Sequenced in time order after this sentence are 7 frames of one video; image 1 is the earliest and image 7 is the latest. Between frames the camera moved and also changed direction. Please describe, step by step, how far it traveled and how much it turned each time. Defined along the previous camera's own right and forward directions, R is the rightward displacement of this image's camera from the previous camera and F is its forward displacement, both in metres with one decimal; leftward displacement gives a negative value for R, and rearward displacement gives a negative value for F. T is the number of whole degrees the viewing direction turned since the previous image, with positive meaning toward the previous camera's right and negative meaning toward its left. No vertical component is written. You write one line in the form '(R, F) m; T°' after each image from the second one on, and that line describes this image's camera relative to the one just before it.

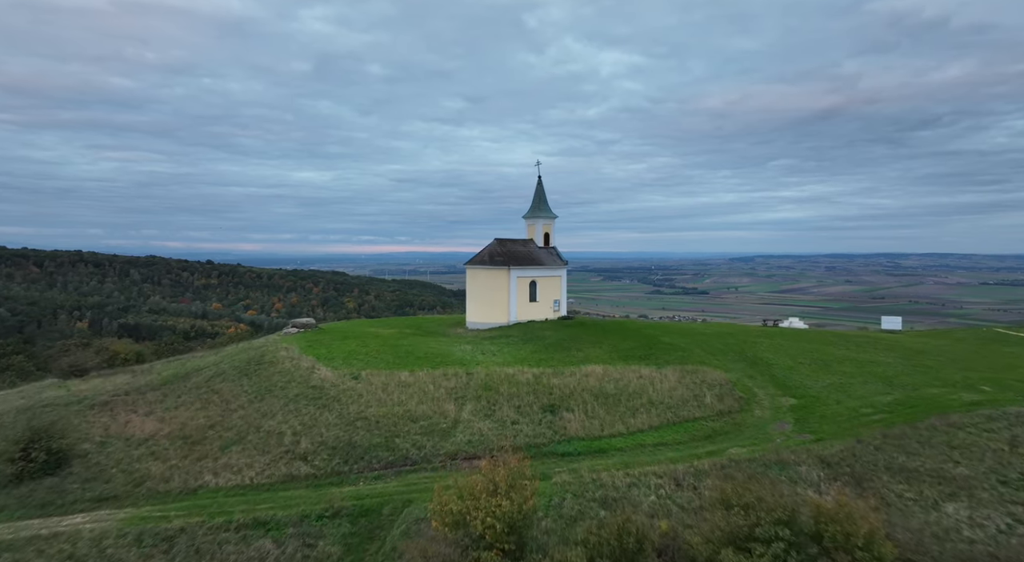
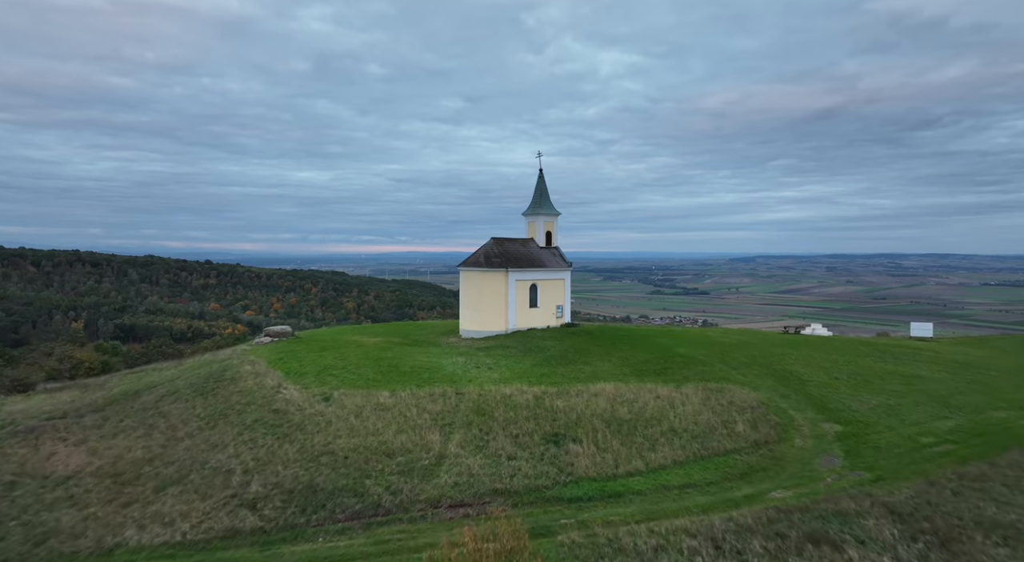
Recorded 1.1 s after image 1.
(0.0, +0.9) m; 0°
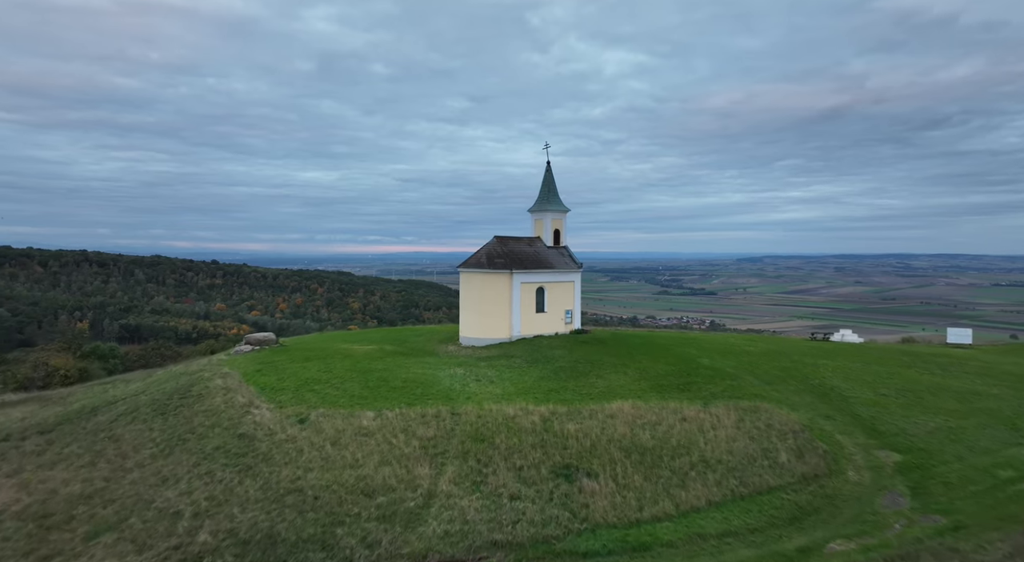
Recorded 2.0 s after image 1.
(0.0, +0.7) m; -1°
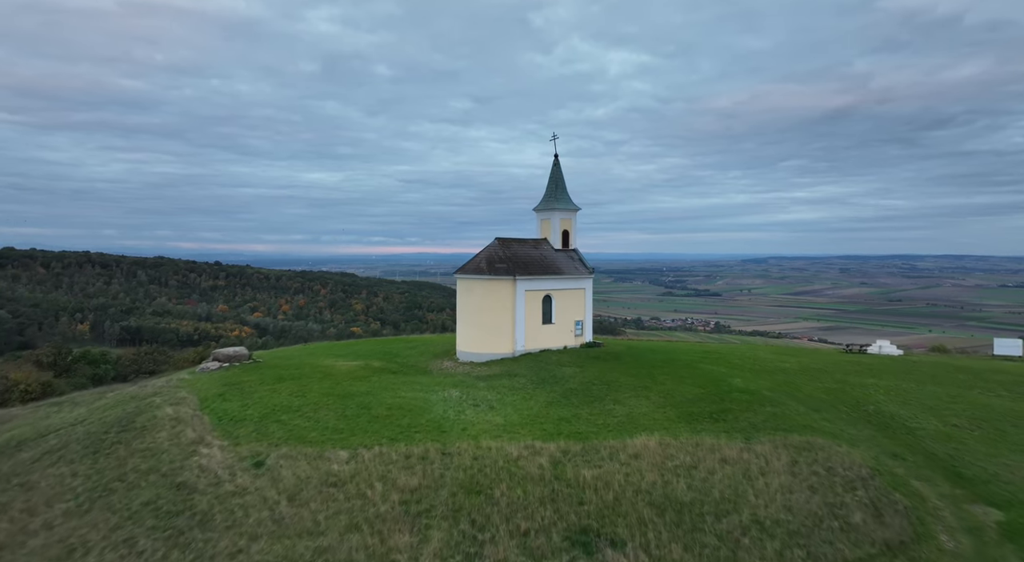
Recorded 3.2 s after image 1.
(0.0, +0.8) m; 0°
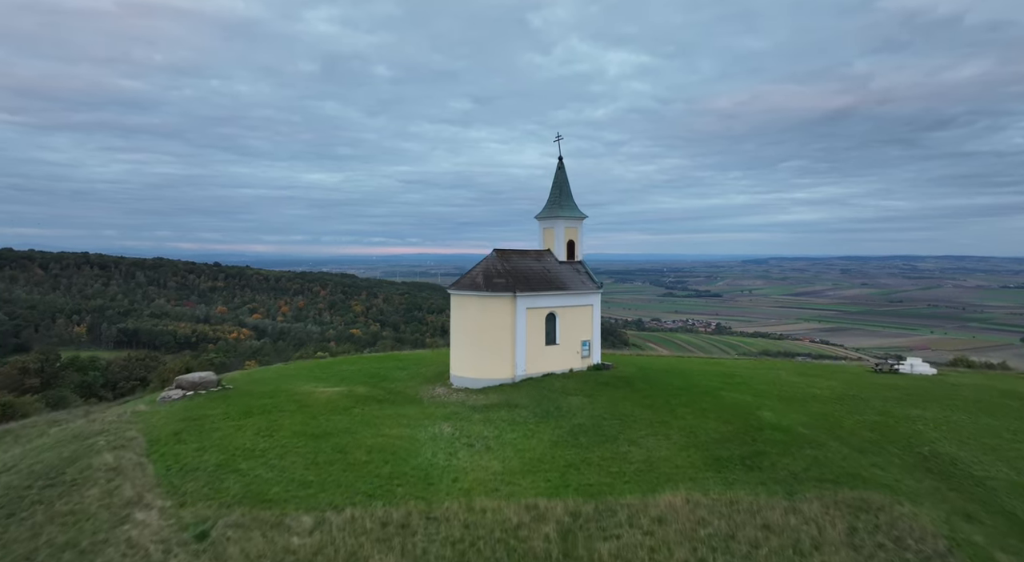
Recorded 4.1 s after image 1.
(0.0, +0.7) m; 0°
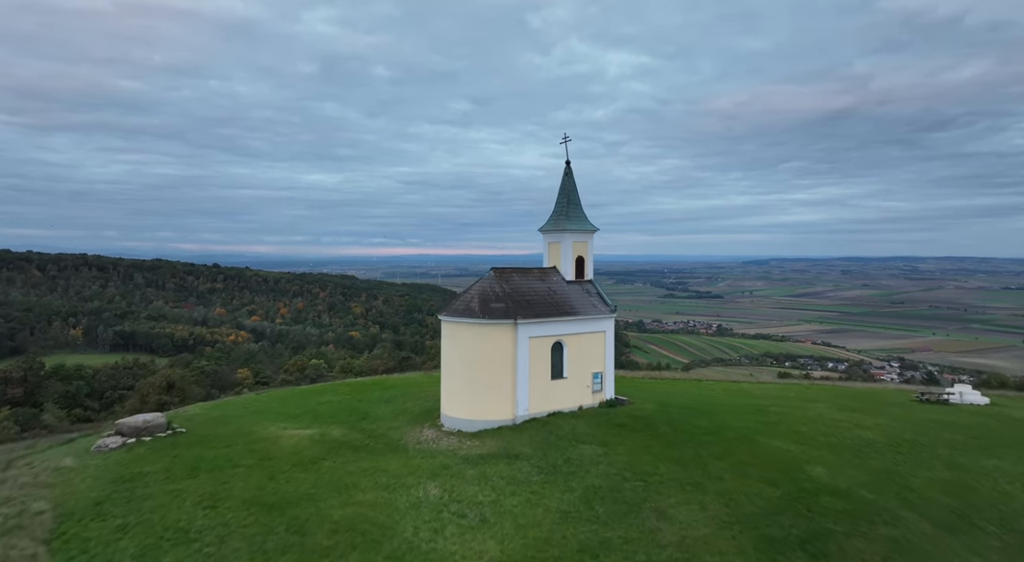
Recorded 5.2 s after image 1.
(0.0, +0.8) m; 0°
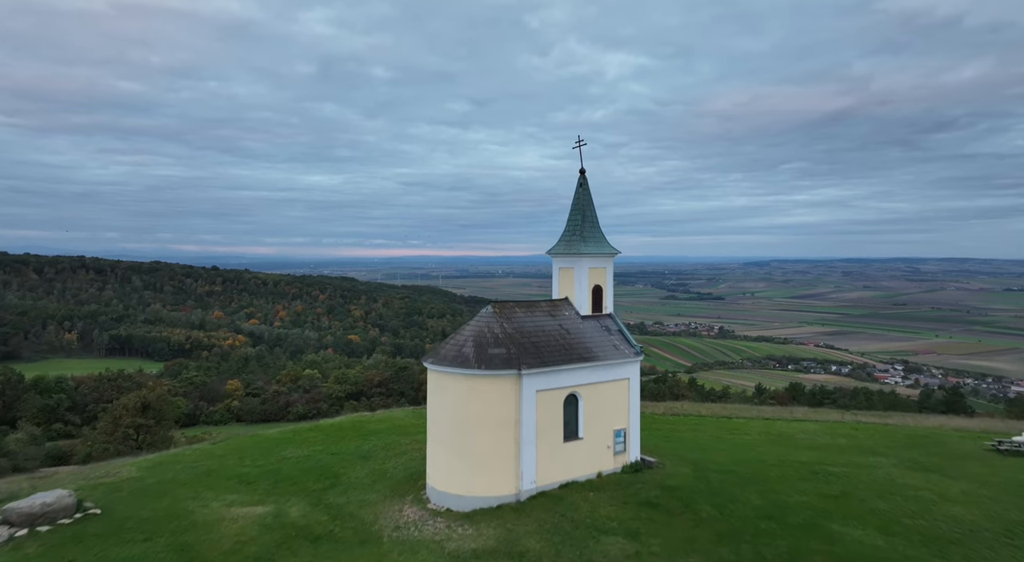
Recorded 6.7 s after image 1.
(-0.1, +1.1) m; 0°
